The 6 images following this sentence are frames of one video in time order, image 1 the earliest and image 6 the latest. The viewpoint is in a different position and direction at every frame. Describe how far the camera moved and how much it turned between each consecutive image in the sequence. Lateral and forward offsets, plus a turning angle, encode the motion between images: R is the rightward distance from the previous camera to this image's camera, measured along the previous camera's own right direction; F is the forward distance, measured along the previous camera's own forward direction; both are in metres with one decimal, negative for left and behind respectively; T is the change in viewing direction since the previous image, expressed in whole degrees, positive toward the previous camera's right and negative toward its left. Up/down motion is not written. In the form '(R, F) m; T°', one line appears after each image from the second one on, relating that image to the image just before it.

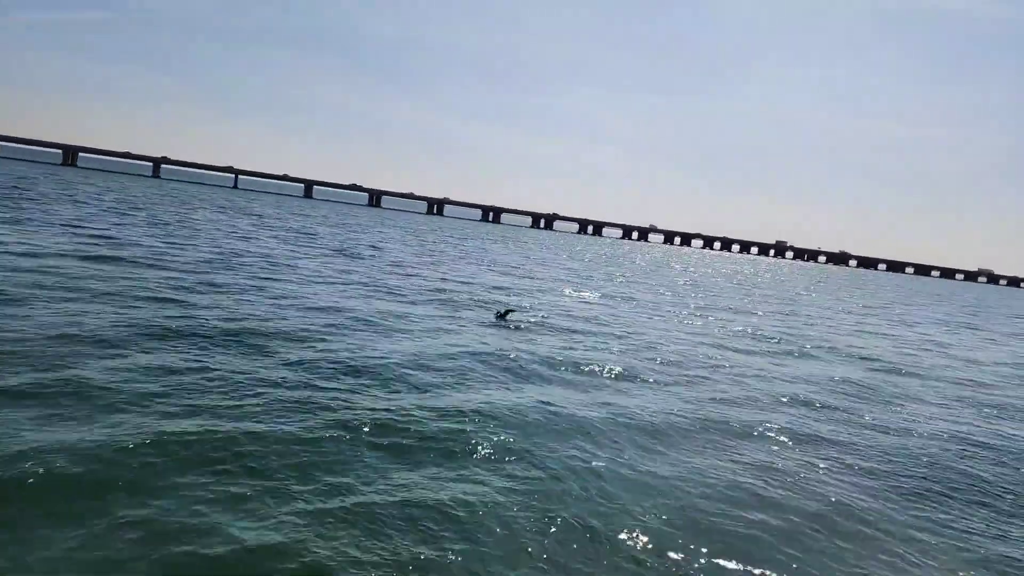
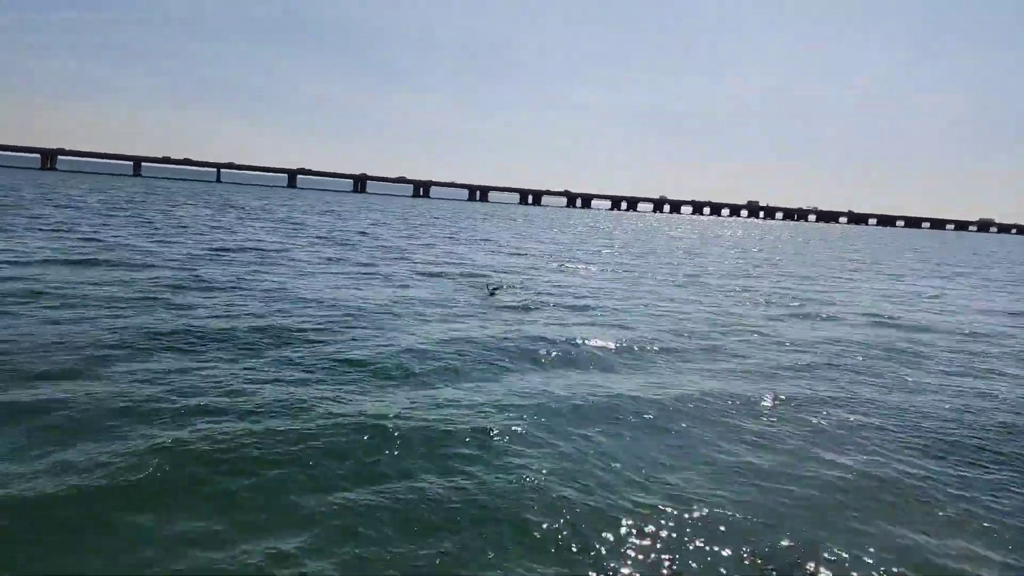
(-0.6, +0.4) m; +1°
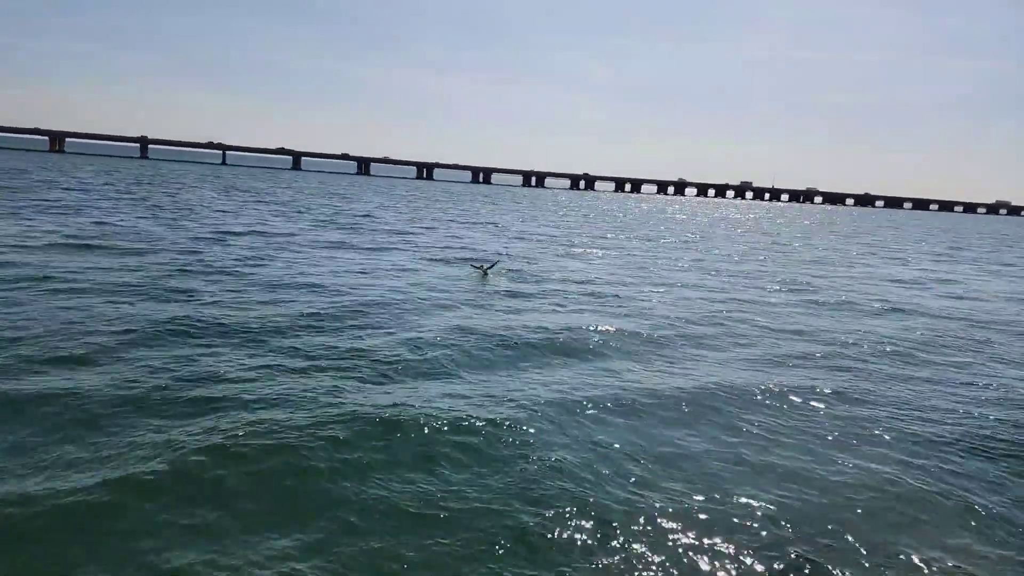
(-0.9, -0.6) m; 0°
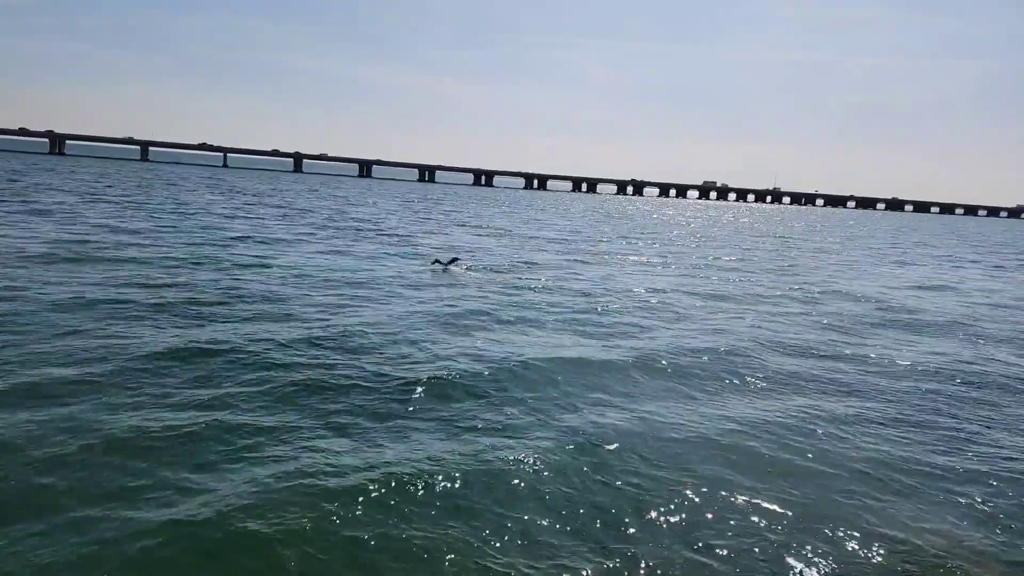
(-2.0, +3.4) m; 0°
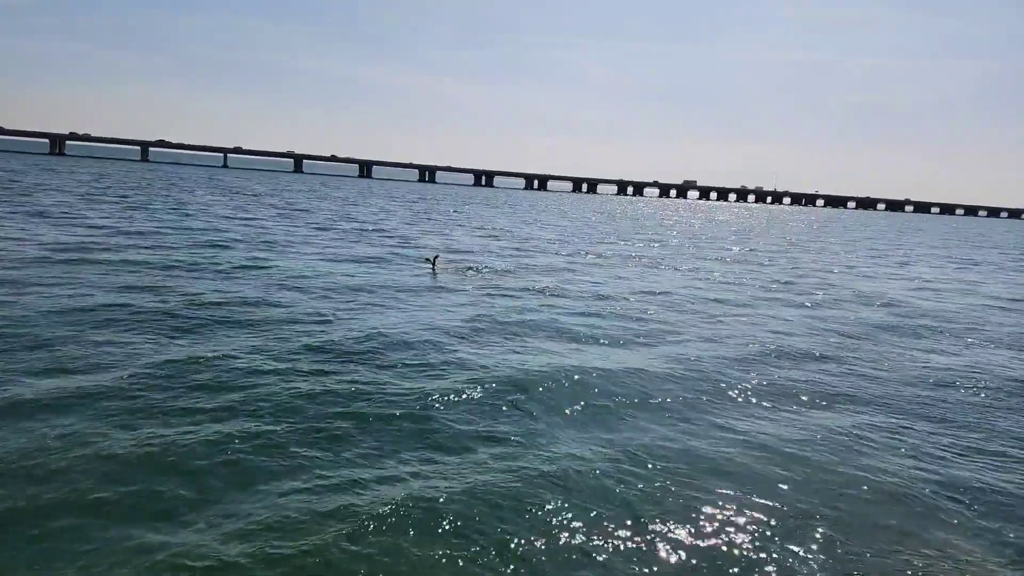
(-2.3, +3.1) m; 0°
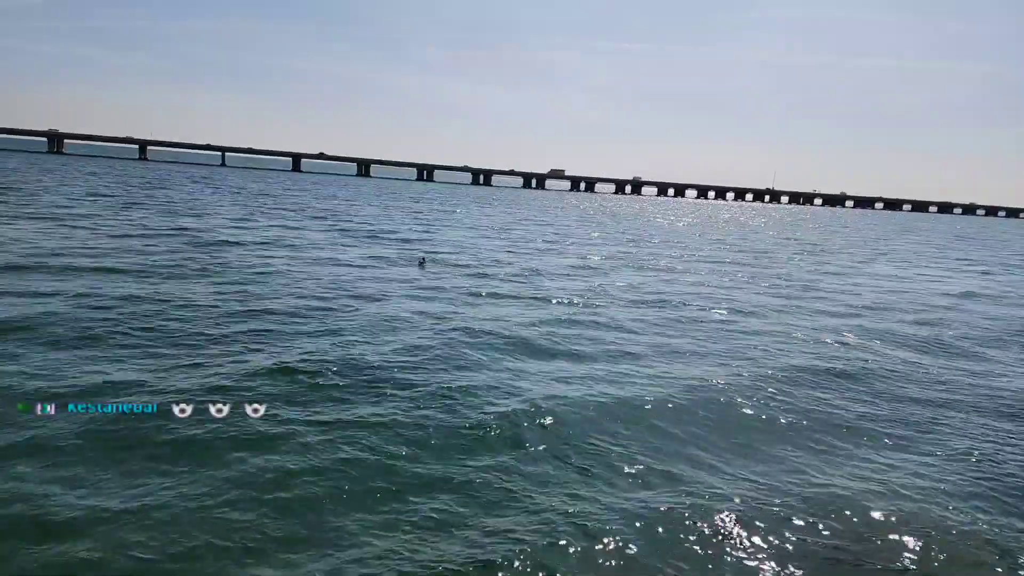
(+4.7, -6.8) m; 0°
